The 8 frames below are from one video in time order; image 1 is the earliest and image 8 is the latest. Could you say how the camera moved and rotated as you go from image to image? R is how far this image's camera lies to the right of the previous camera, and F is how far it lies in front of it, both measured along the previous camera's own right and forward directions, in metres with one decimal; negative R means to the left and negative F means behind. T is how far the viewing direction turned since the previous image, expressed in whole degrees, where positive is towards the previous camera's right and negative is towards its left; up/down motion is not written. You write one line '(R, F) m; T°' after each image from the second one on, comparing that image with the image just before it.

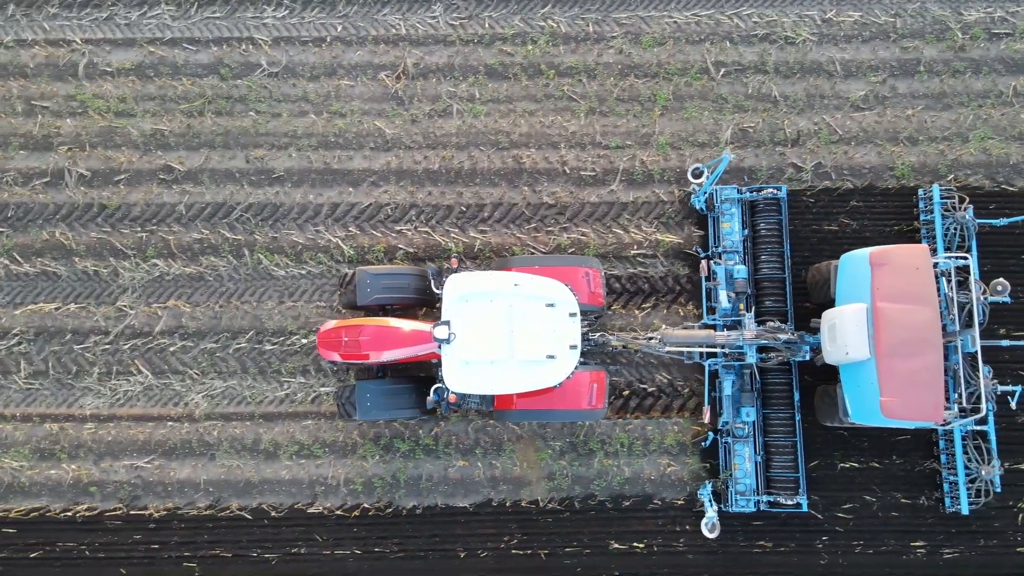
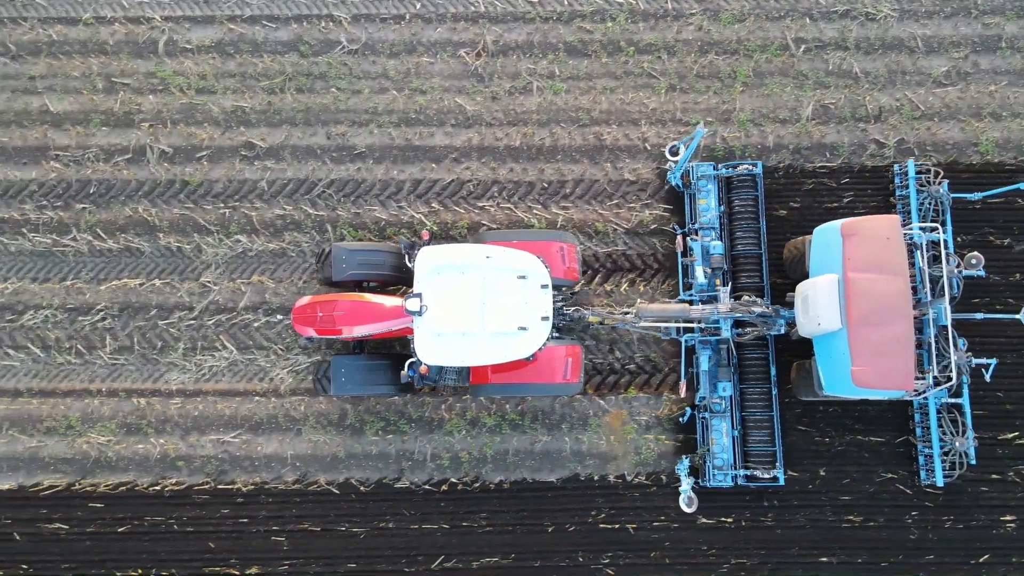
(-0.7, 0.0) m; 0°
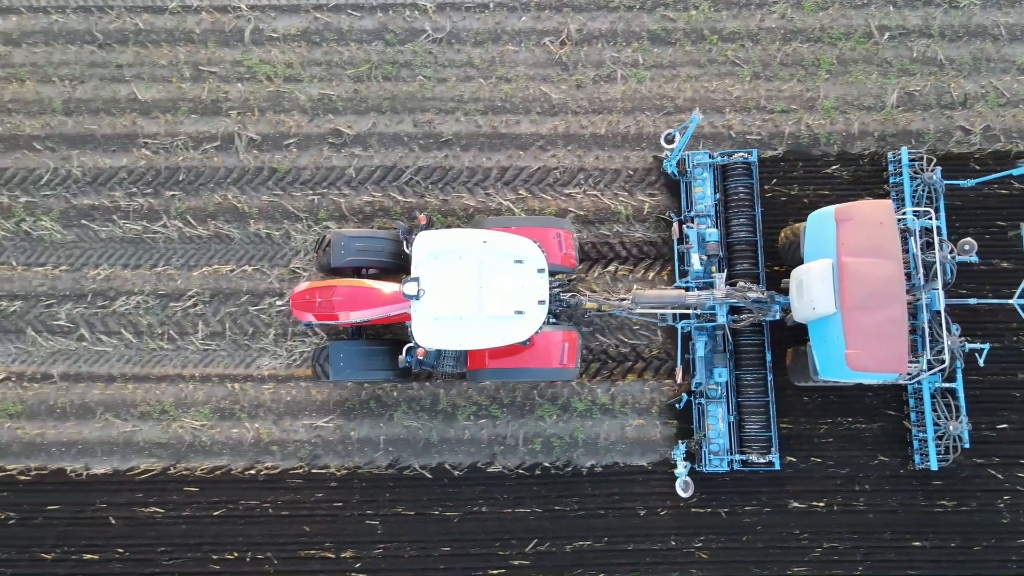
(-0.8, 0.0) m; 0°
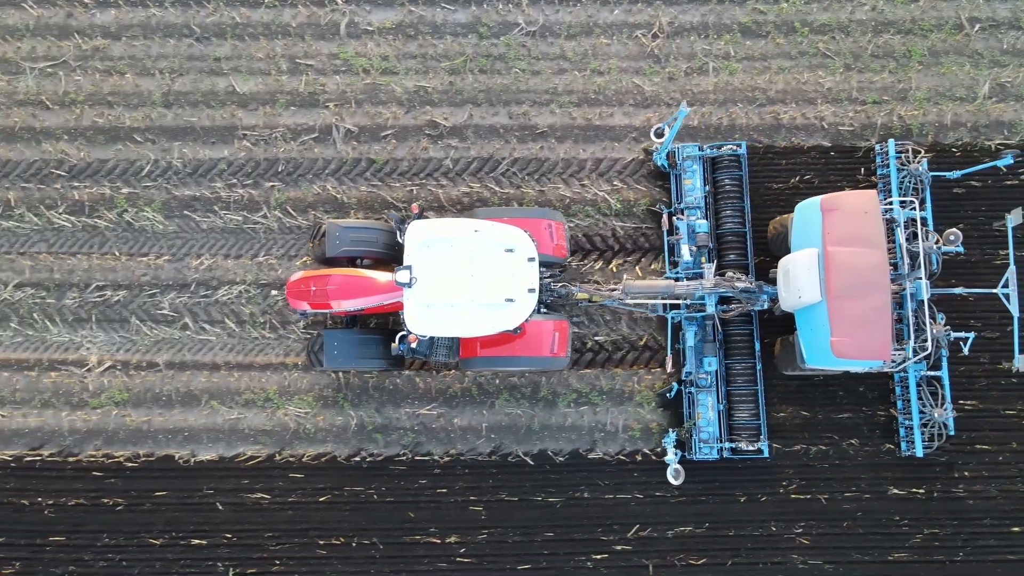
(-0.9, -0.1) m; 0°
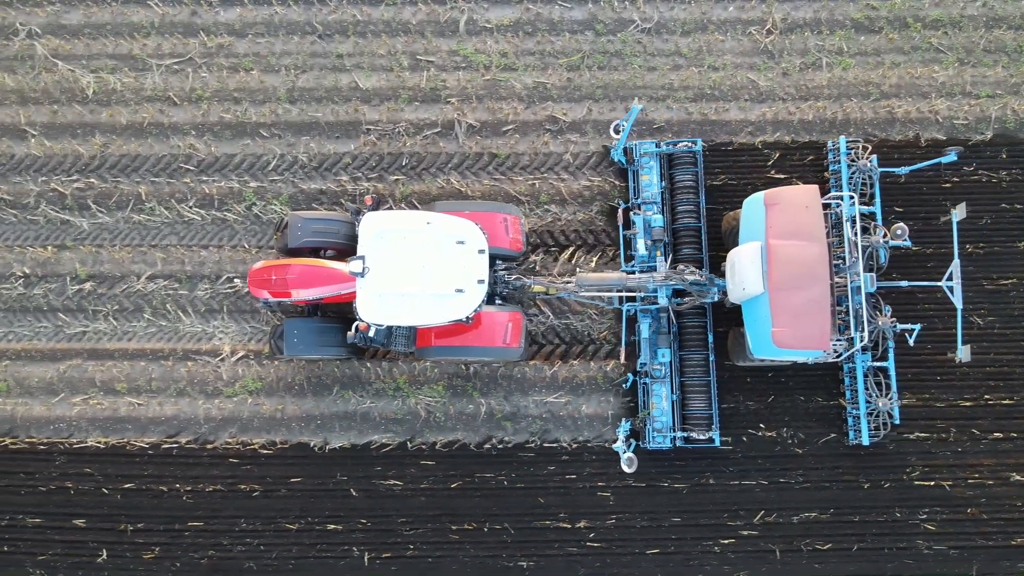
(-1.1, -0.1) m; 0°
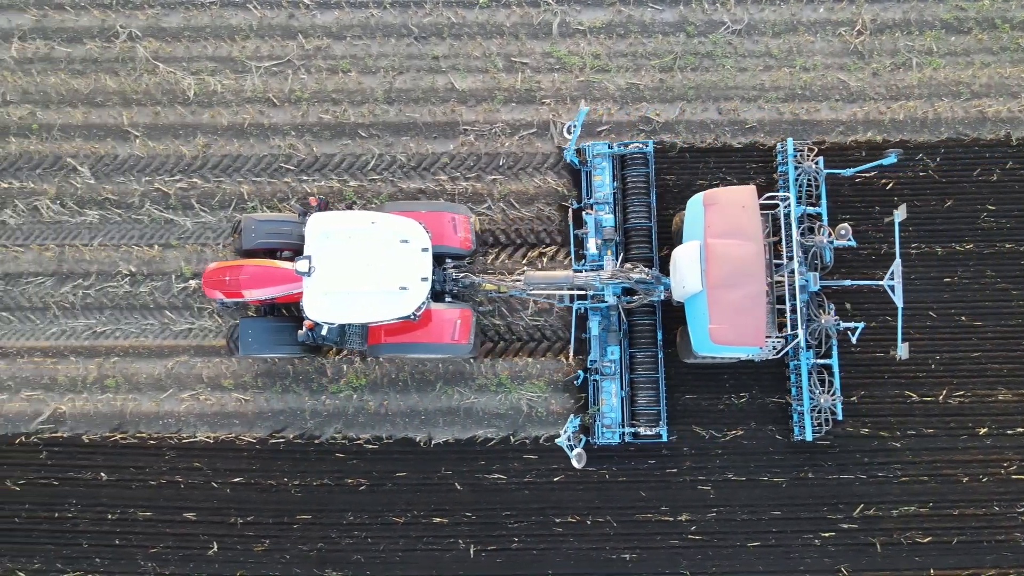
(-0.9, -0.1) m; 0°
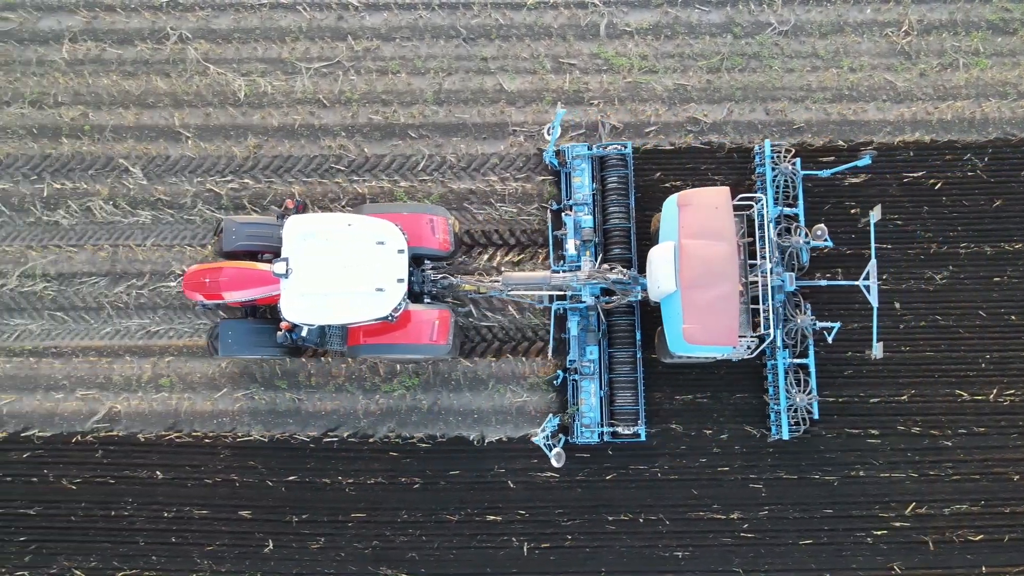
(-0.5, 0.0) m; 0°
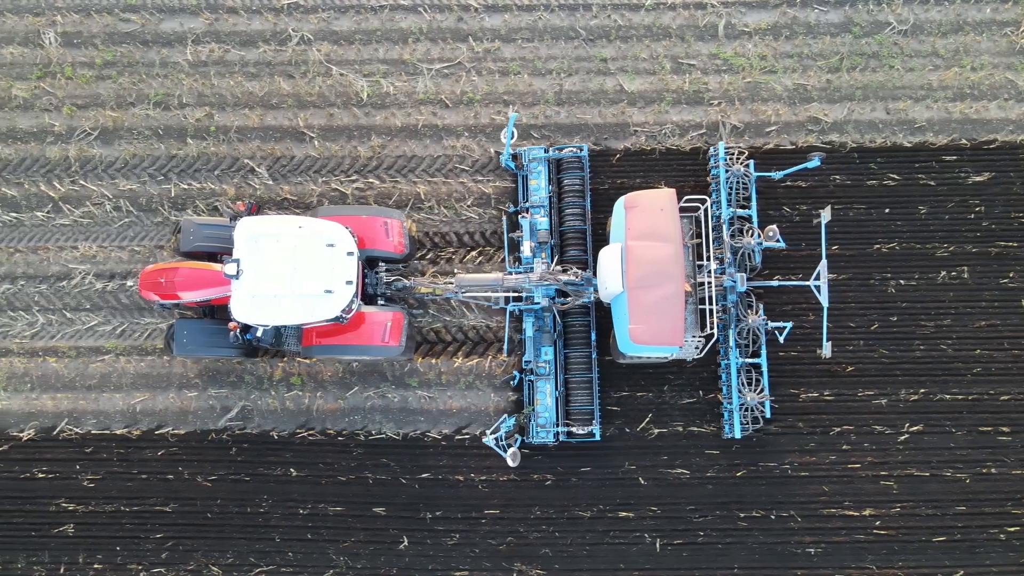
(-1.2, 0.0) m; 0°
